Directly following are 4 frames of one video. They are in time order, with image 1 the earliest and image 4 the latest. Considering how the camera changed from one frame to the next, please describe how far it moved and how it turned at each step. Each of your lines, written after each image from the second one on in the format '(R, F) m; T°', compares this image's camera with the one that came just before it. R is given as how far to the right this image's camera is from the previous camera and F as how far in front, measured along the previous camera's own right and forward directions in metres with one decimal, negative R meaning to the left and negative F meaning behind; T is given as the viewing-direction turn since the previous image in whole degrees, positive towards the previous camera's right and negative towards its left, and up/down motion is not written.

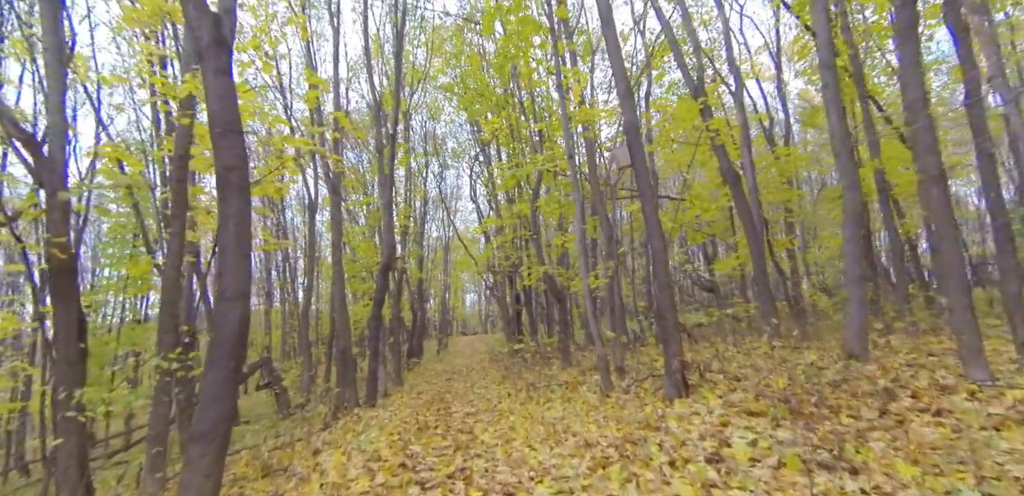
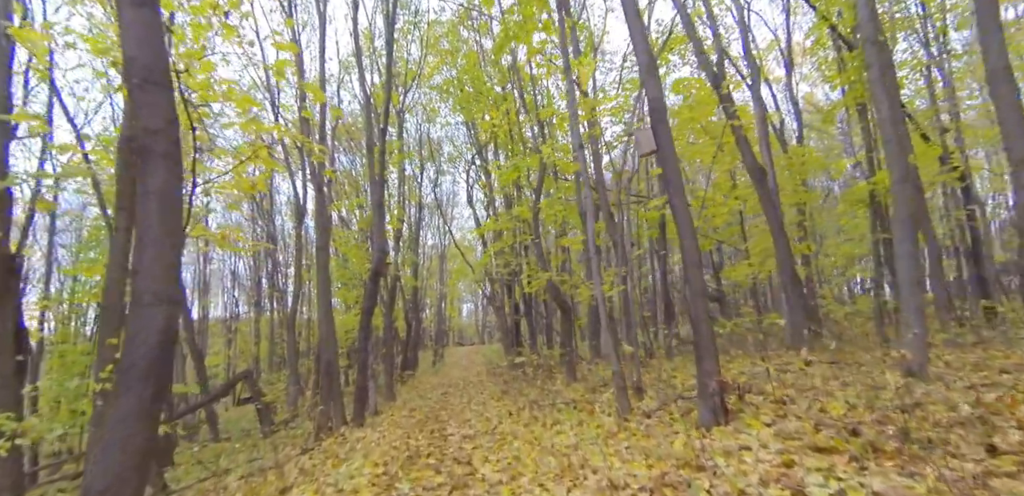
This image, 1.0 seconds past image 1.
(-0.1, +0.8) m; 0°
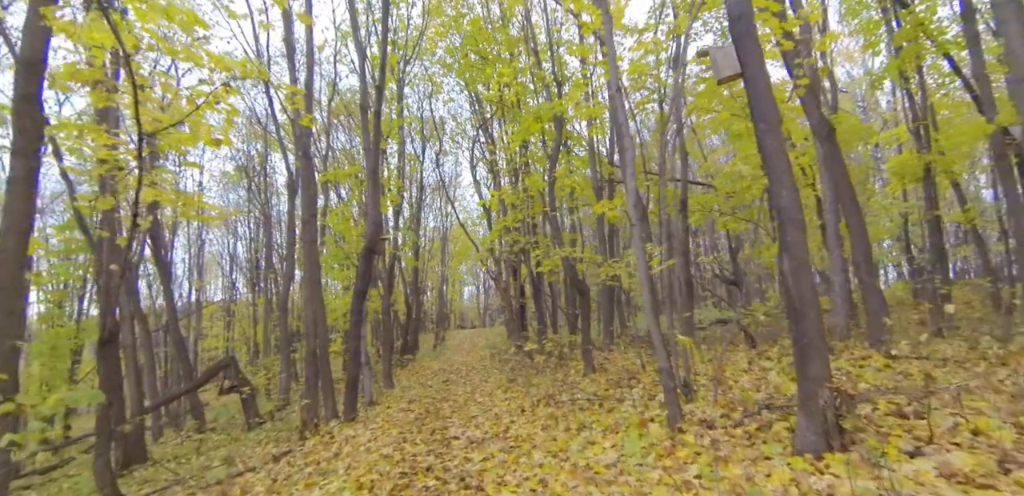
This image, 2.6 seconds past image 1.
(-0.2, +1.2) m; 0°
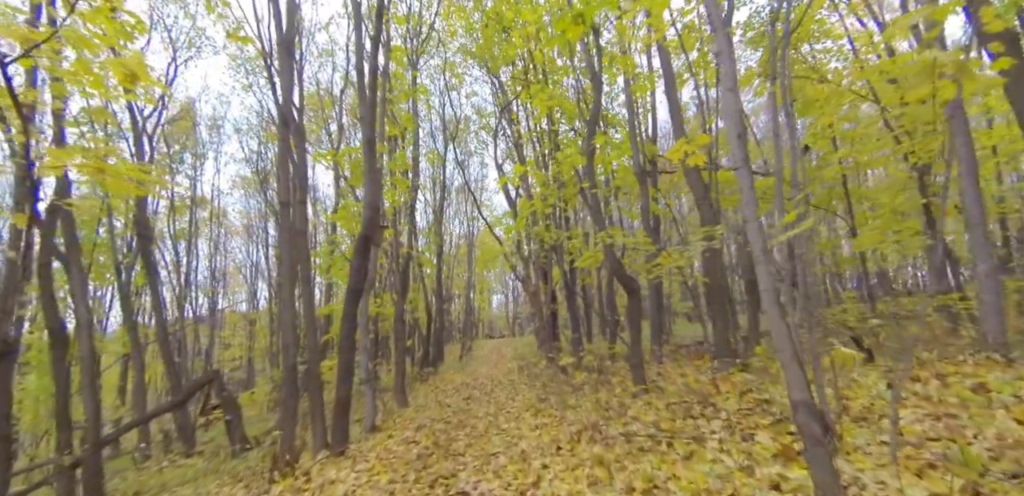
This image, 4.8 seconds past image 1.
(0.0, +1.8) m; -4°
